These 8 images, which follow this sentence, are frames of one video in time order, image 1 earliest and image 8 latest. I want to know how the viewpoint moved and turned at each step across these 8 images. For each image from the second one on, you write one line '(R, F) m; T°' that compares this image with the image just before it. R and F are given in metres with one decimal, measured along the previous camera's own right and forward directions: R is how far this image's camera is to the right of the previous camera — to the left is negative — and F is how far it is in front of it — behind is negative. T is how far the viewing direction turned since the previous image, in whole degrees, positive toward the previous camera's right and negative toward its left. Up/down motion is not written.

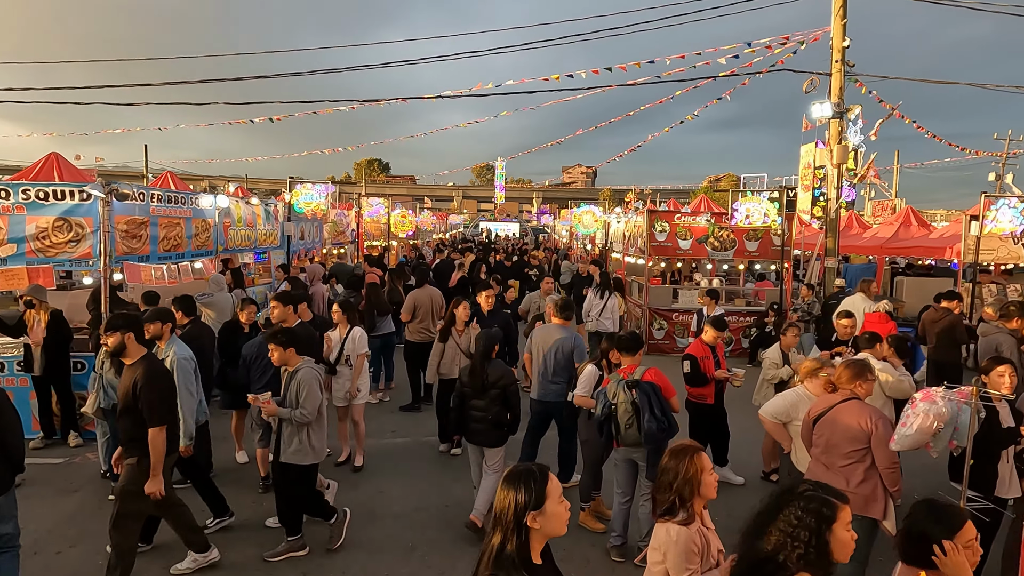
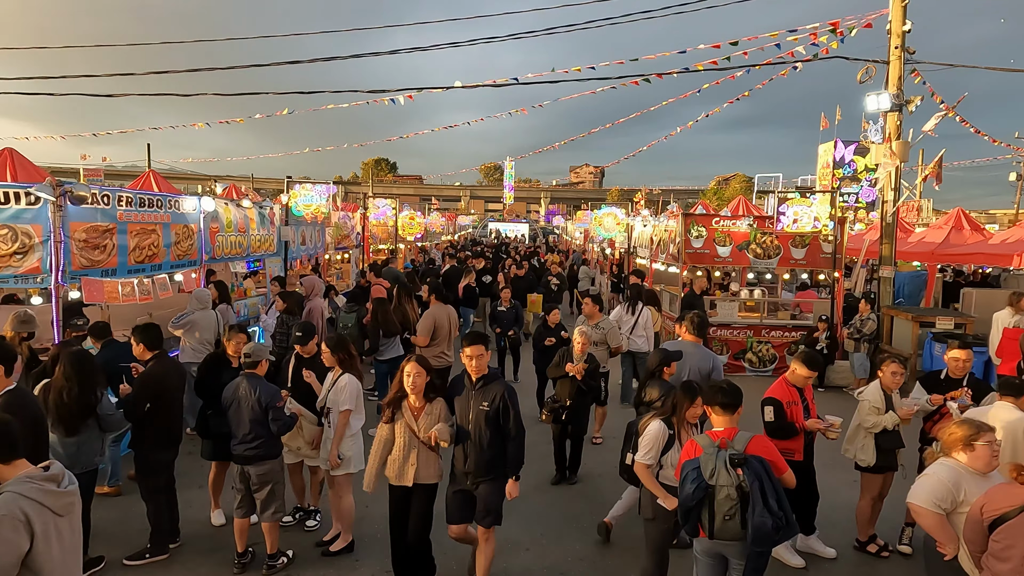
(-0.2, +1.1) m; -1°
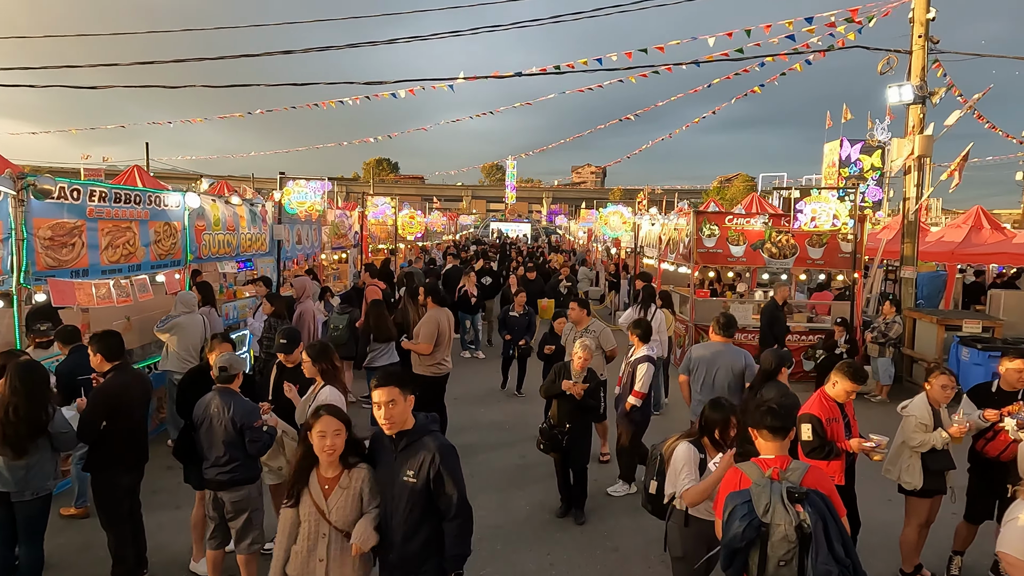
(0.0, +0.5) m; 0°
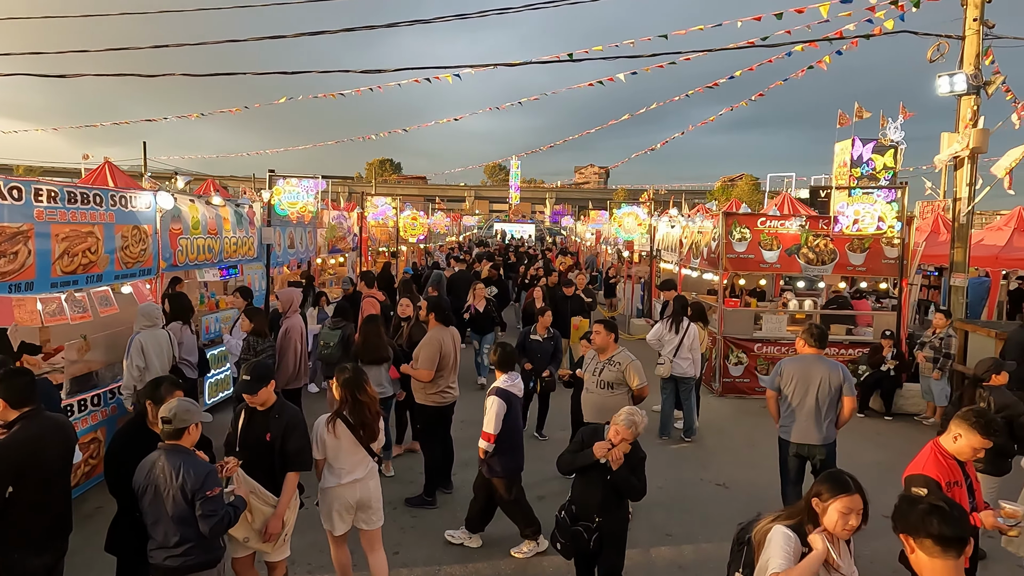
(-0.1, +0.9) m; 0°
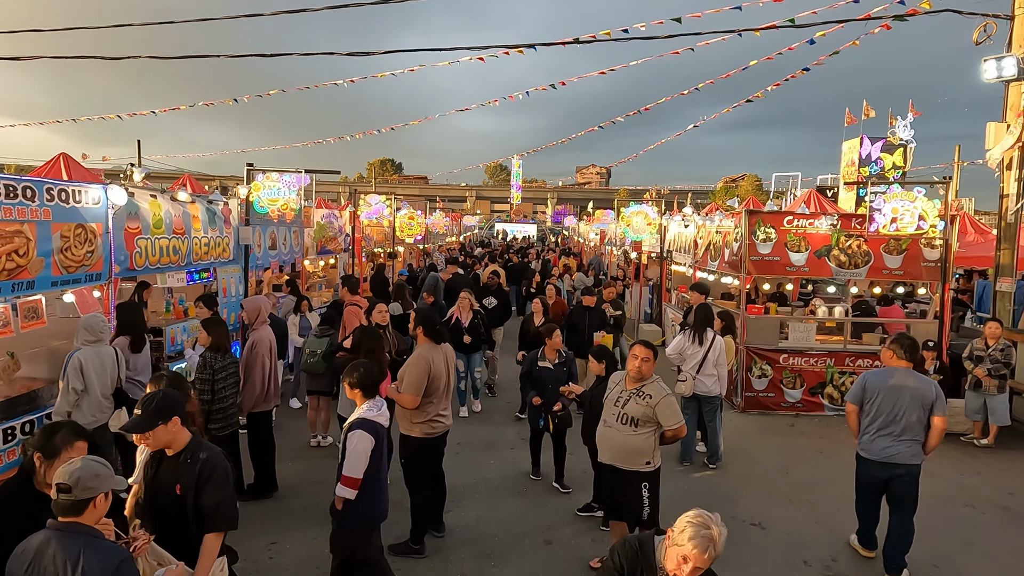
(0.0, +0.8) m; 0°
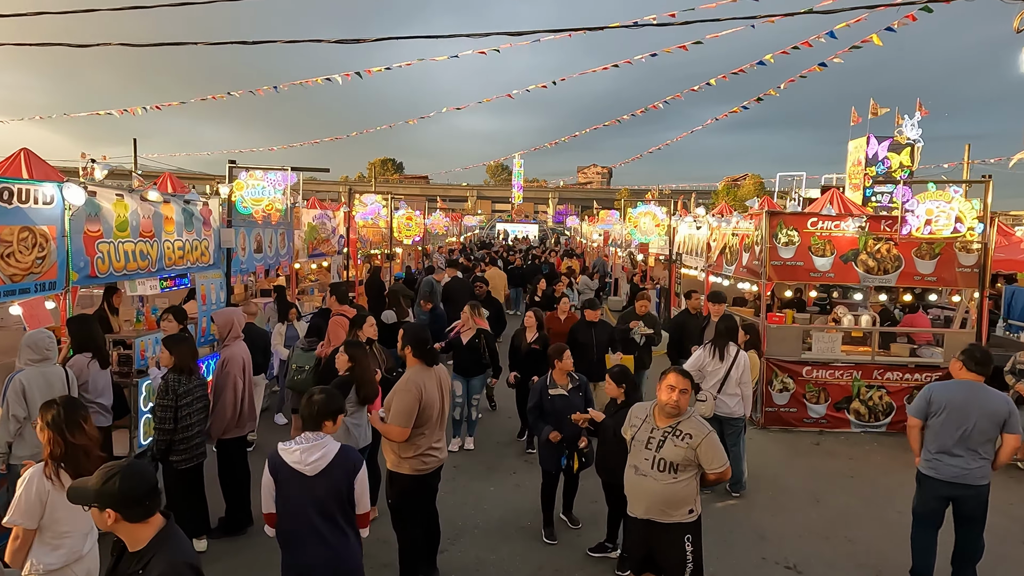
(0.0, +0.6) m; 0°
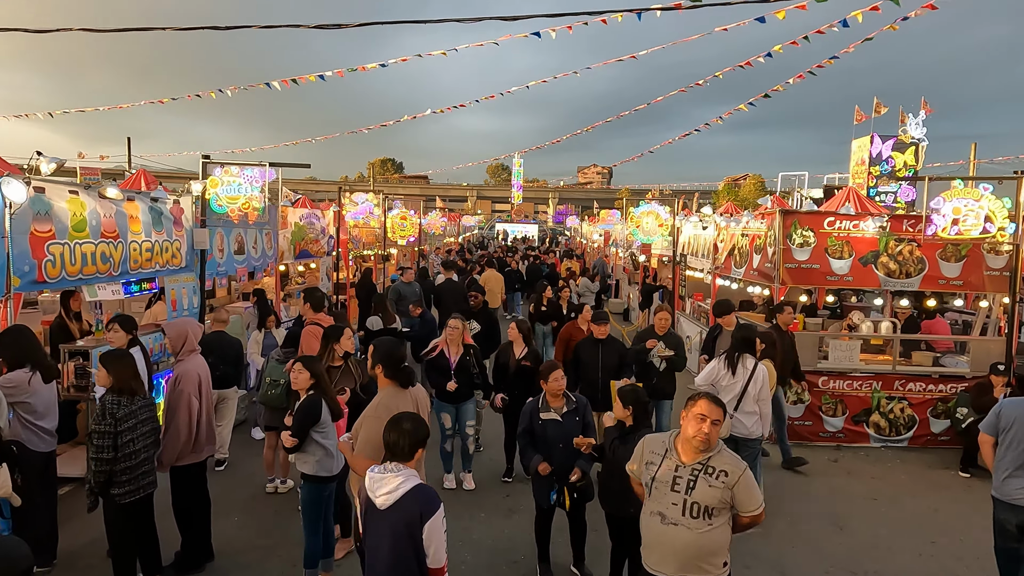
(+0.1, +0.5) m; 0°
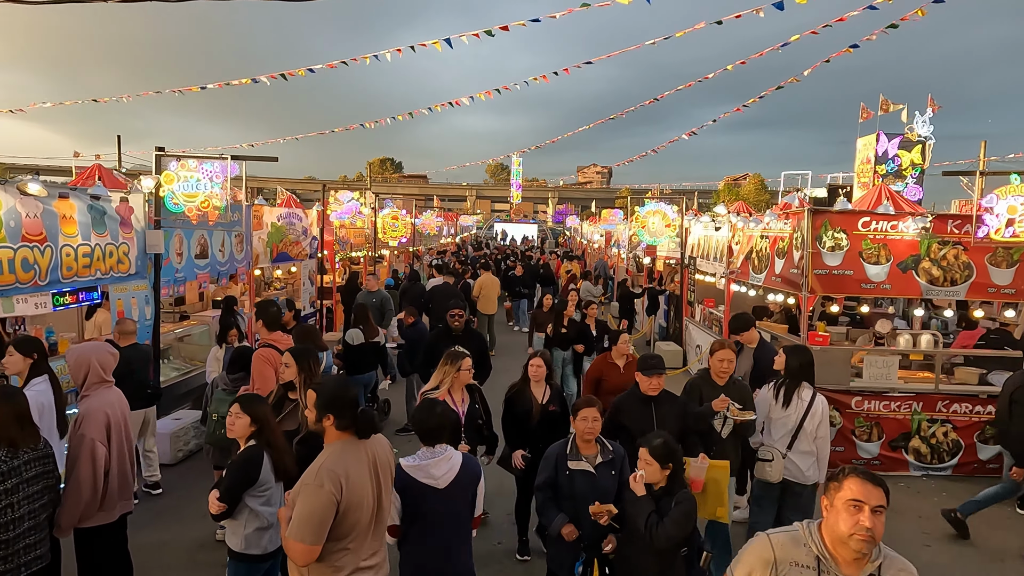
(+0.1, +0.8) m; 0°
